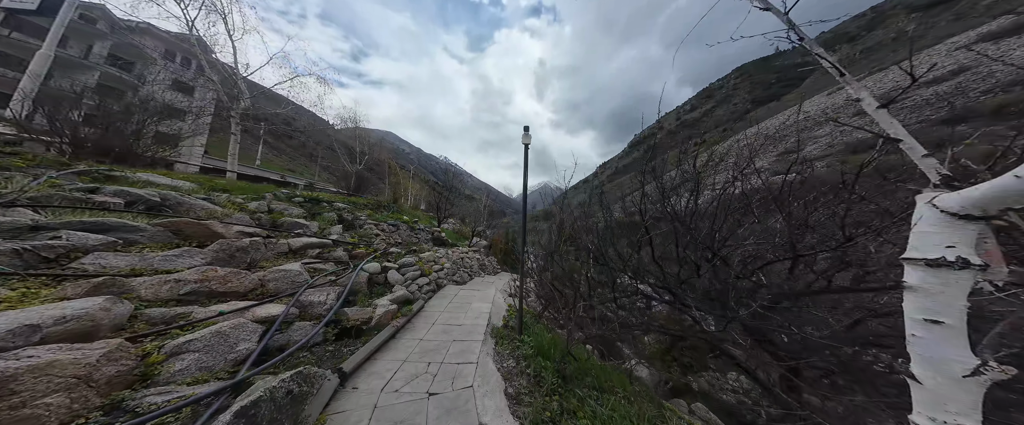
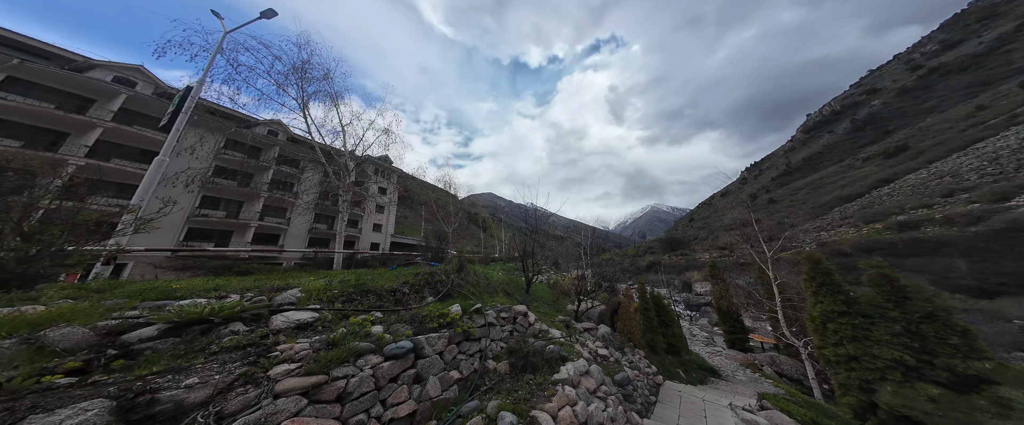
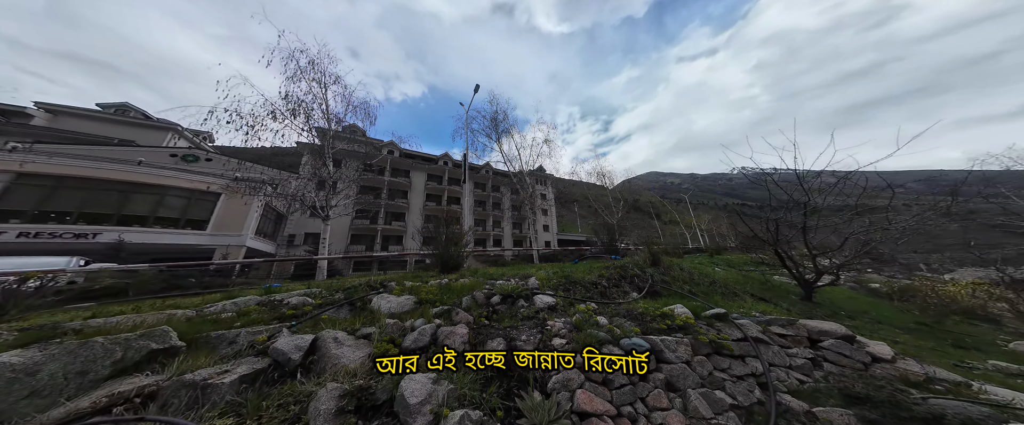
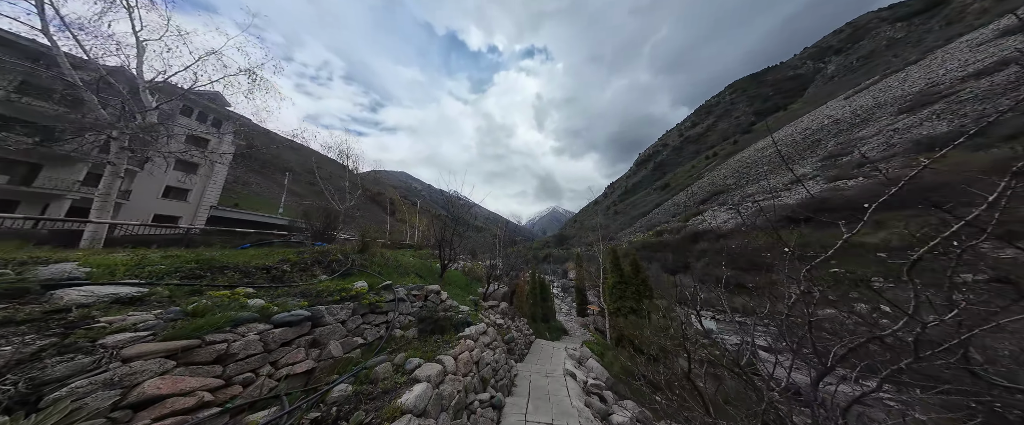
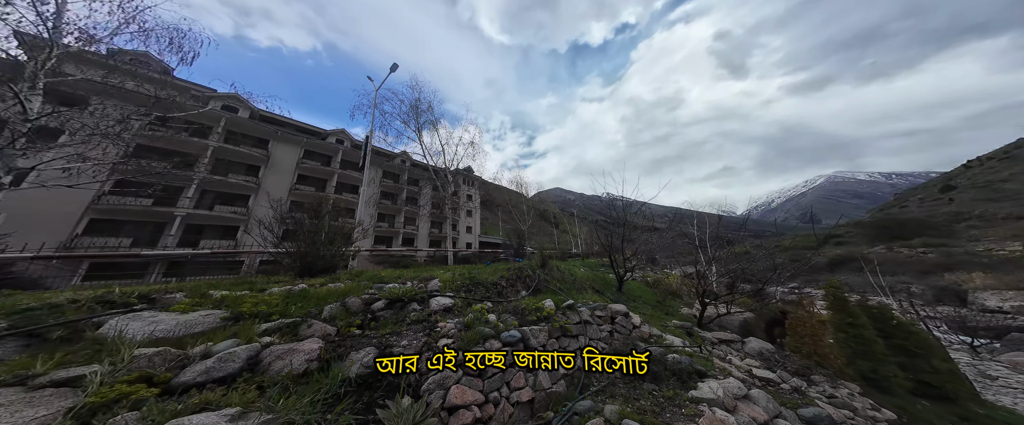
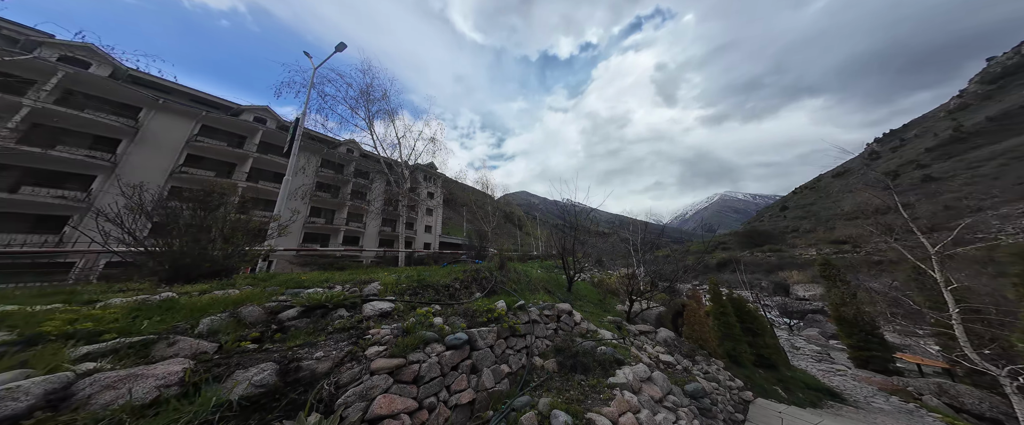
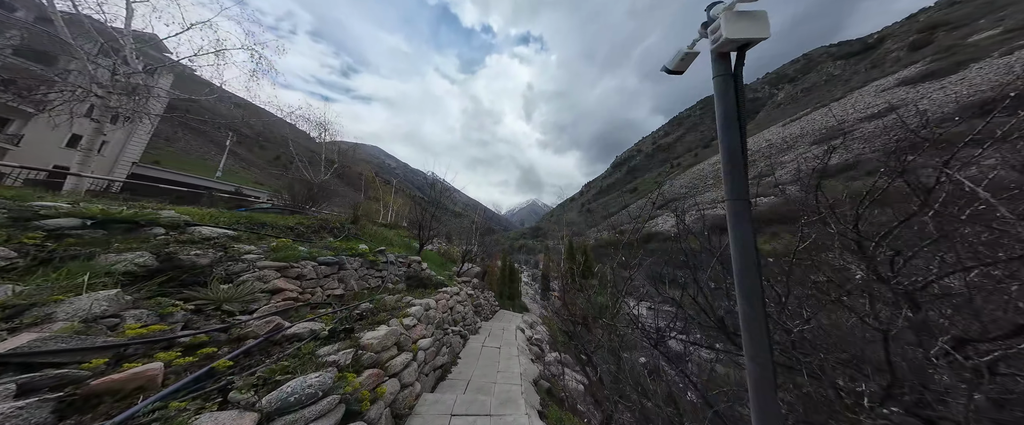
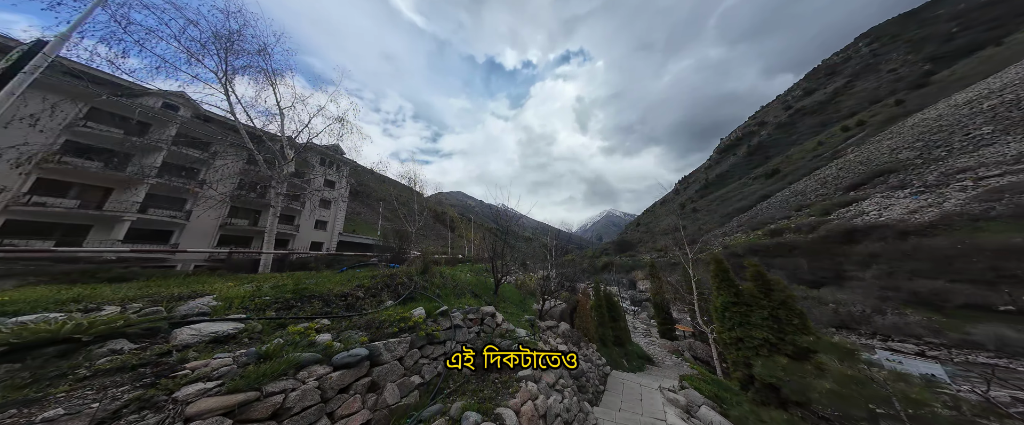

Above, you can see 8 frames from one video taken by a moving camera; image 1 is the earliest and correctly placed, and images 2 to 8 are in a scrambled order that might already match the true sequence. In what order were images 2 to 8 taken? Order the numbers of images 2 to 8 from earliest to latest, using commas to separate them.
7, 4, 8, 2, 6, 5, 3
